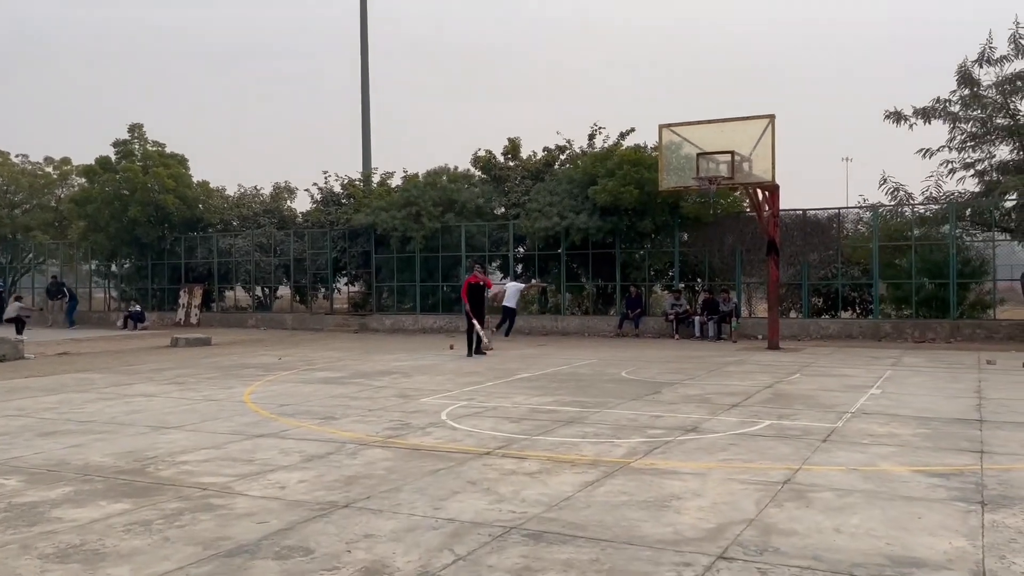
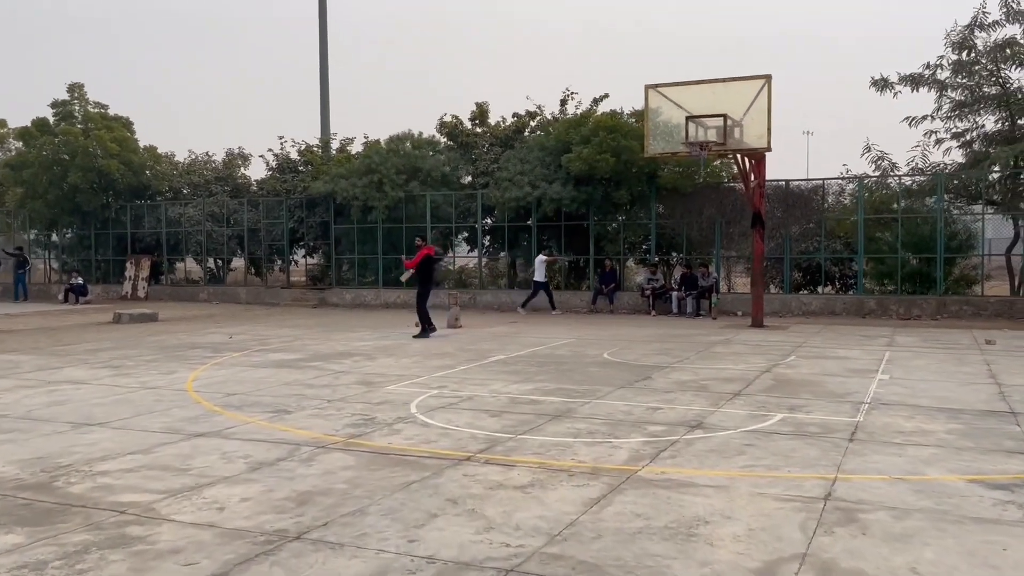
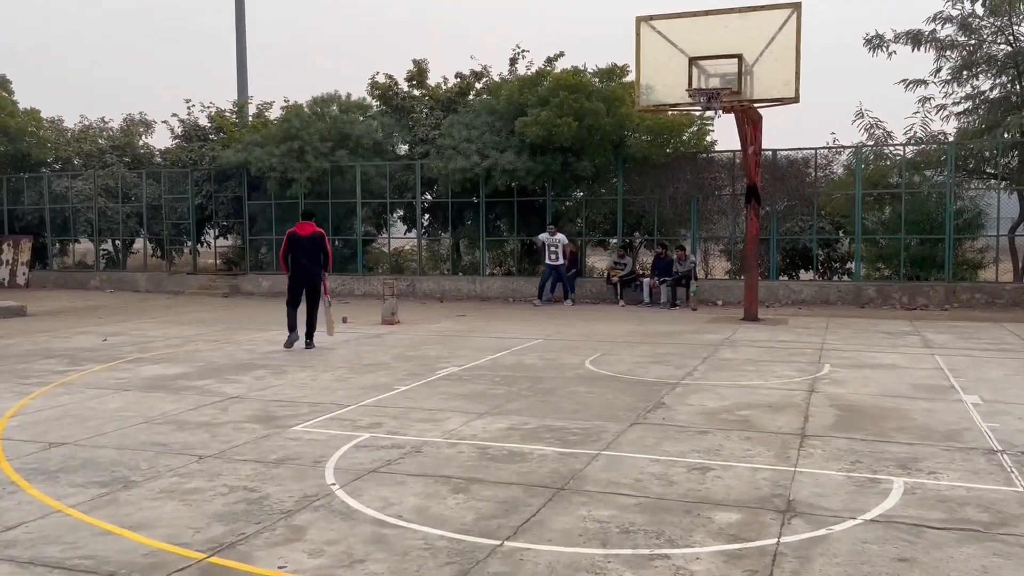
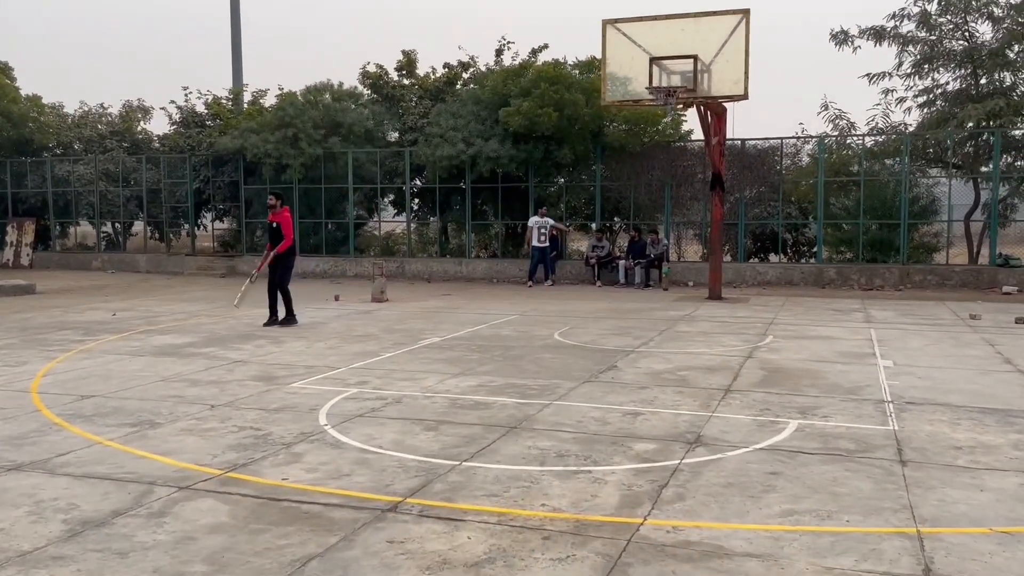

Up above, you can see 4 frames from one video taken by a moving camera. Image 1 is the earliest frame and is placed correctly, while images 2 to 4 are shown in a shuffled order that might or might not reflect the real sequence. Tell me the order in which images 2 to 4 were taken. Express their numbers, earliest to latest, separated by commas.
2, 4, 3
